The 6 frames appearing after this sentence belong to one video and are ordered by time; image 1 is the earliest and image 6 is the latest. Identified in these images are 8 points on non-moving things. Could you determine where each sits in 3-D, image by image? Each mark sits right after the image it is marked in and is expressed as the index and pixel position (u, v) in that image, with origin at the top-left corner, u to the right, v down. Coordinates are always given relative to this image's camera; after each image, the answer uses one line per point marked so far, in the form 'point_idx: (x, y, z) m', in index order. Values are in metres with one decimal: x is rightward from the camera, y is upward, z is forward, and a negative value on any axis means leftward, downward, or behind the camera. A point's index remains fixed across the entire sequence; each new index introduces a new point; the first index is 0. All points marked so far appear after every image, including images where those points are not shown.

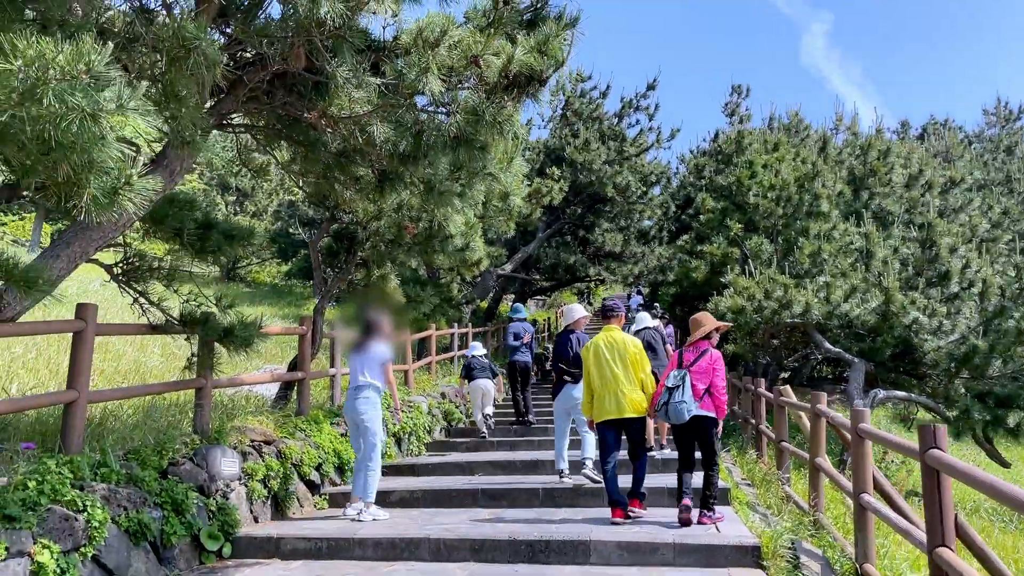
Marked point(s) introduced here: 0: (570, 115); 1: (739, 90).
0: (+1.3, +3.8, +18.5) m
1: (+5.4, +4.7, +19.7) m
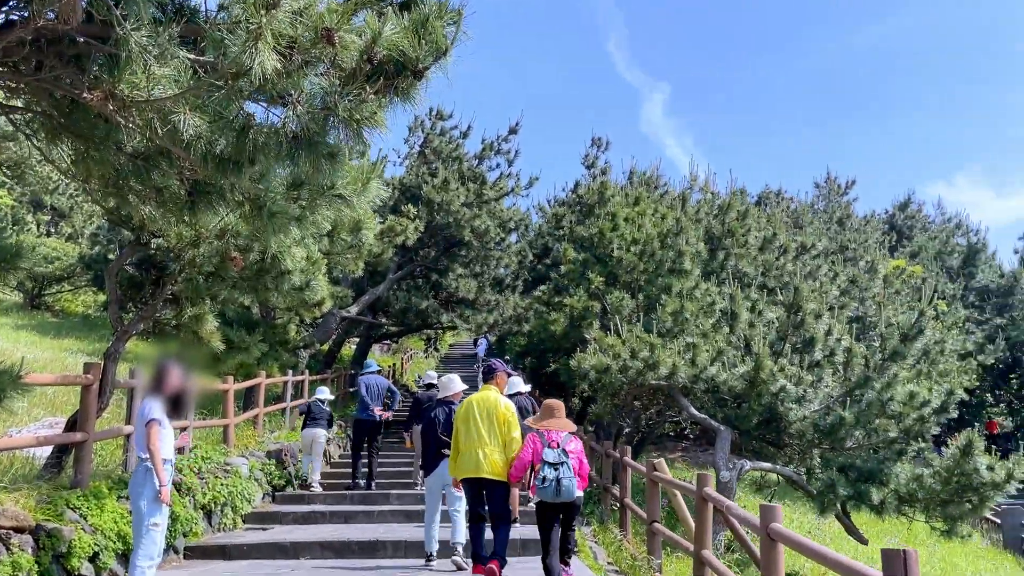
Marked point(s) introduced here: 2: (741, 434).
0: (-1.8, +2.8, +17.6) m
1: (+2.0, +3.4, +19.6) m
2: (+2.8, -1.8, +9.9) m
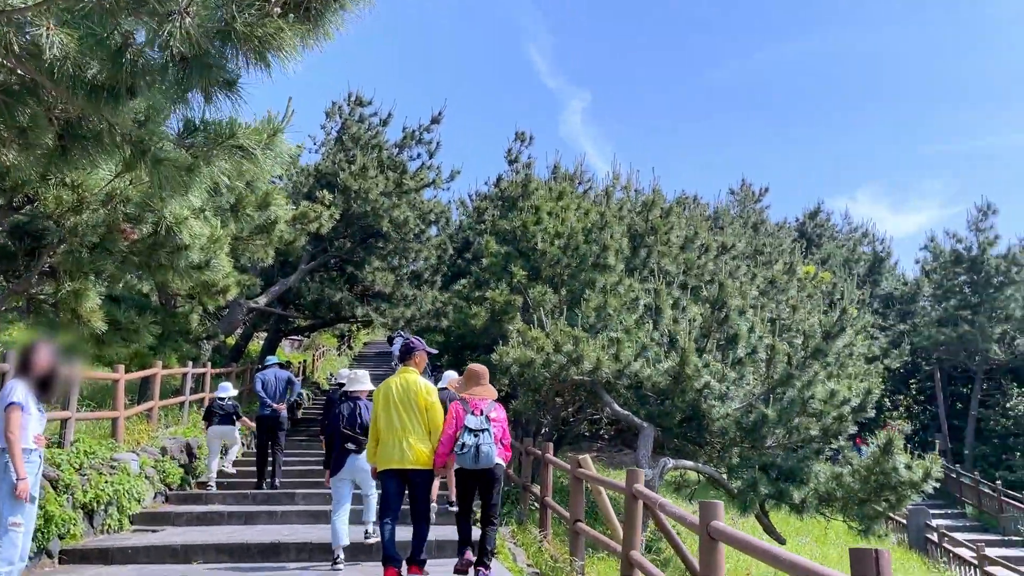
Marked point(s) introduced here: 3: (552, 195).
0: (-3.4, +3.0, +16.9) m
1: (+0.2, +3.5, +19.3) m
2: (+1.8, -1.7, +9.7) m
3: (+0.7, +1.6, +14.2) m
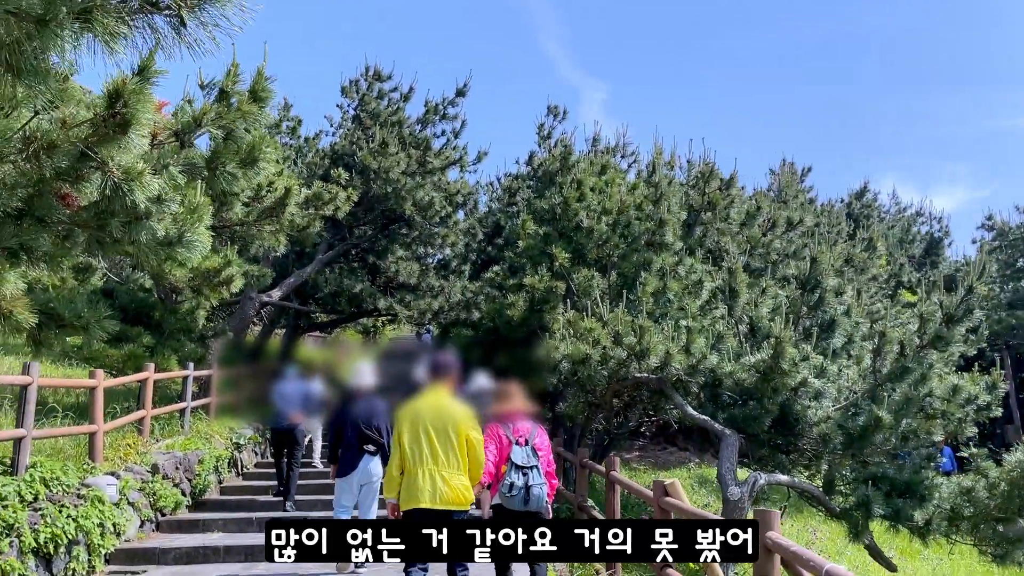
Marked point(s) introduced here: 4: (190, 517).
0: (-2.8, +3.2, +15.4) m
1: (+0.9, +3.8, +17.7) m
2: (+2.3, -1.5, +8.1) m
3: (+1.3, +1.8, +12.6) m
4: (-3.1, -2.2, +8.0) m
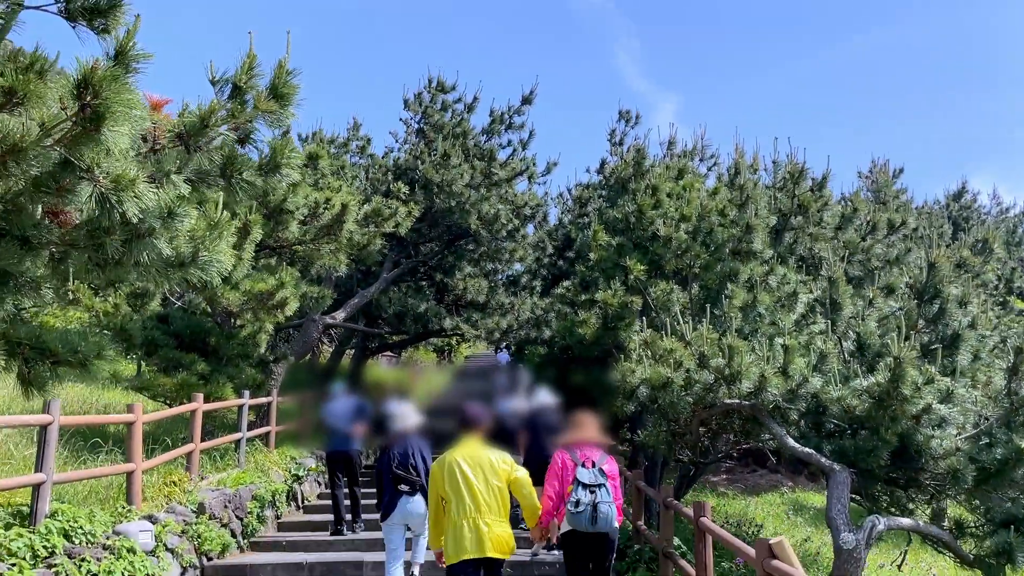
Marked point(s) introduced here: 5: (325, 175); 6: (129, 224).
0: (-1.5, +2.8, +14.8) m
1: (+2.3, +3.5, +16.8) m
2: (+2.9, -1.6, +7.1) m
3: (+2.2, +1.6, +11.7) m
4: (-2.4, -2.4, +7.4) m
5: (-2.6, +1.6, +11.7) m
6: (-1.8, +0.3, +3.8) m
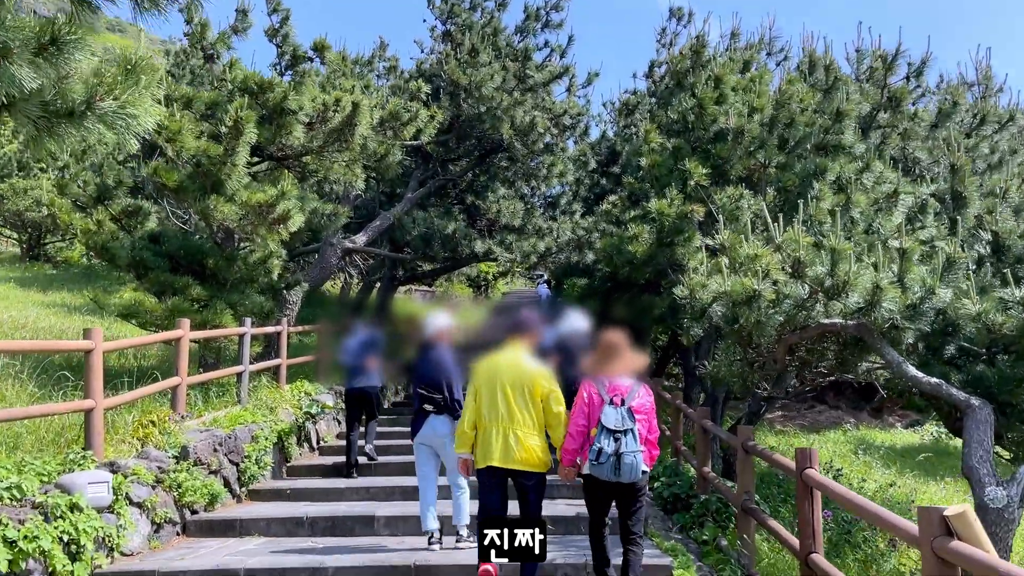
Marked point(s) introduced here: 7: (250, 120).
0: (-1.0, +4.1, +13.2) m
1: (+3.0, +4.9, +14.9) m
2: (+3.2, -0.8, +5.6) m
3: (+2.7, +2.7, +10.0) m
4: (-2.1, -1.7, +6.2) m
5: (-2.2, +2.6, +10.2) m
6: (-1.7, +0.8, +2.4) m
7: (-2.5, +1.6, +8.0) m
